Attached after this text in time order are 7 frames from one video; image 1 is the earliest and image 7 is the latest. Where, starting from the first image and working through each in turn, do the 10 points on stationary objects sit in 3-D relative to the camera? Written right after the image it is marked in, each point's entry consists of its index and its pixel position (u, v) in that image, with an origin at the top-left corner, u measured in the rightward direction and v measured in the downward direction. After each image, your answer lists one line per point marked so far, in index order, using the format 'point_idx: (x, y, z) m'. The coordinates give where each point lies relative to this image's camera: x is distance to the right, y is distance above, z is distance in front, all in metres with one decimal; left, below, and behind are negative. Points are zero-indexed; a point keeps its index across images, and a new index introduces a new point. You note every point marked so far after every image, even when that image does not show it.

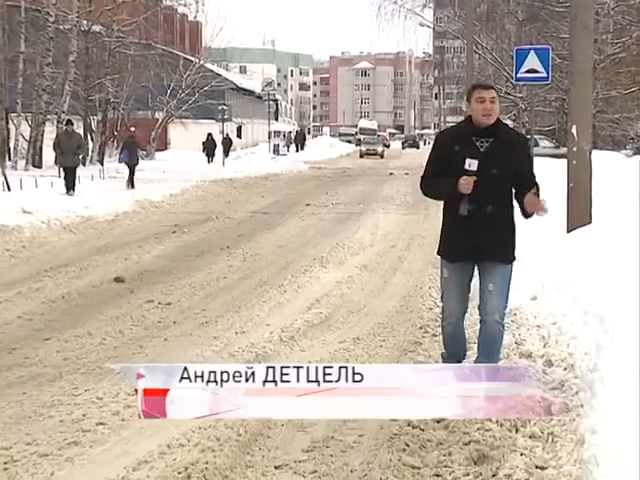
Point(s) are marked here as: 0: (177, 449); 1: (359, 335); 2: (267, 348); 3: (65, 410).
0: (-0.8, -1.2, +5.3) m
1: (+0.3, -0.7, +7.6) m
2: (-0.4, -0.8, +6.7) m
3: (-1.5, -1.1, +5.9) m
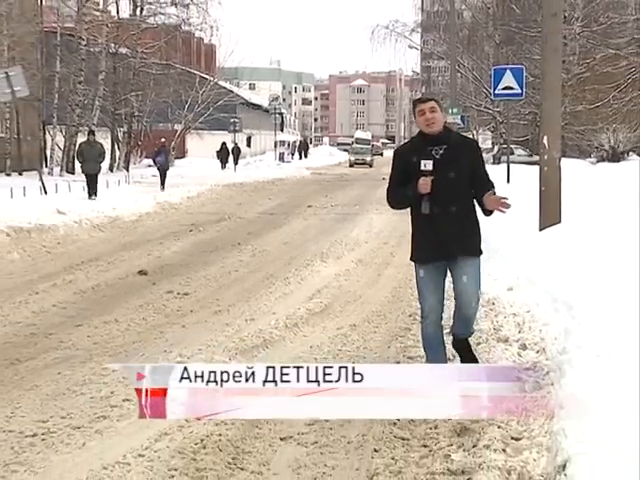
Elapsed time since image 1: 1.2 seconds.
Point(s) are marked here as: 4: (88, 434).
0: (-0.8, -1.2, +5.9) m
1: (+0.3, -0.7, +8.3) m
2: (-0.4, -0.8, +7.4) m
3: (-1.5, -1.0, +6.5) m
4: (-1.5, -1.2, +5.9) m
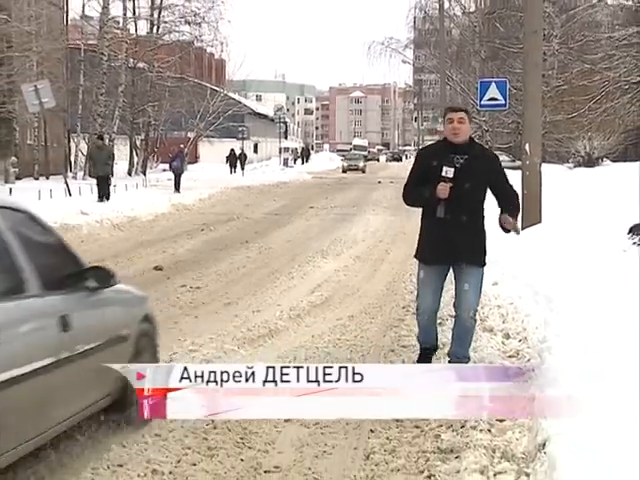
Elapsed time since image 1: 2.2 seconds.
0: (-0.8, -1.2, +6.5) m
1: (+0.3, -0.7, +8.8) m
2: (-0.4, -0.8, +7.9) m
3: (-1.5, -1.0, +7.1) m
4: (-1.5, -1.2, +6.4) m
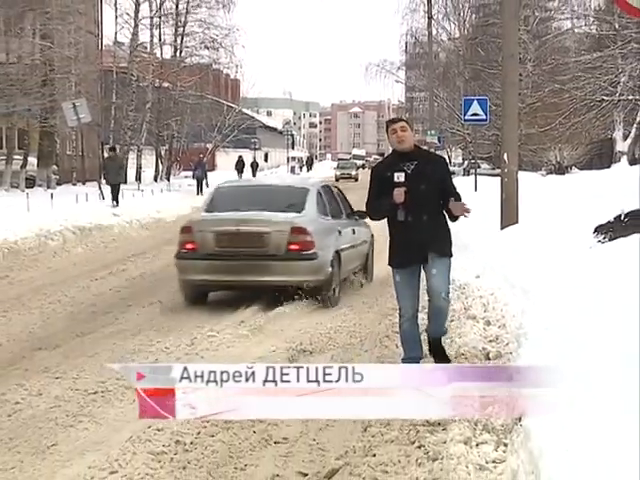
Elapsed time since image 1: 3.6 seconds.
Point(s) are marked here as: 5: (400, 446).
0: (-0.8, -1.2, +7.3) m
1: (+0.3, -0.7, +9.6) m
2: (-0.3, -0.8, +8.7) m
3: (-1.5, -1.0, +7.9) m
4: (-1.4, -1.2, +7.2) m
5: (+0.6, -1.4, +6.2) m
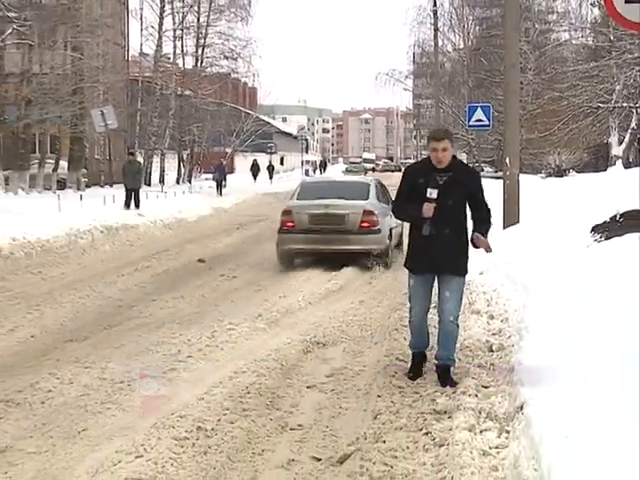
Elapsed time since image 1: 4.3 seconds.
0: (-0.7, -1.2, +7.7) m
1: (+0.5, -0.7, +10.1) m
2: (-0.2, -0.8, +9.2) m
3: (-1.4, -1.0, +8.4) m
4: (-1.3, -1.2, +7.7) m
5: (+0.6, -1.4, +6.6) m
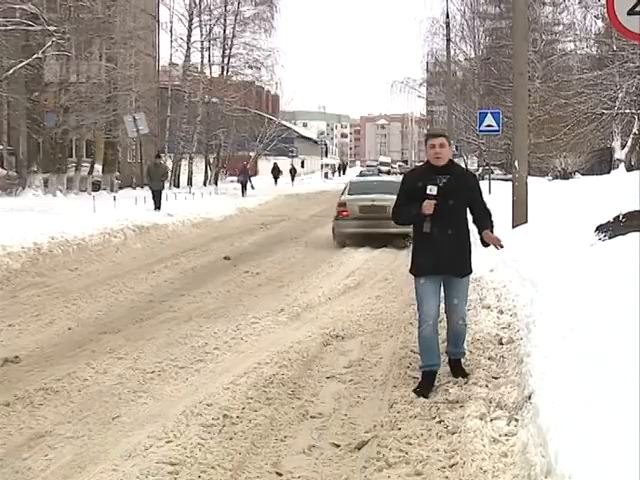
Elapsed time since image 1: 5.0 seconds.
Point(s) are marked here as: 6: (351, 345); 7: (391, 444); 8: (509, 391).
0: (-0.5, -1.1, +8.2) m
1: (+0.7, -0.7, +10.5) m
2: (0.0, -0.7, +9.6) m
3: (-1.2, -1.0, +8.8) m
4: (-1.2, -1.2, +8.1) m
5: (+0.8, -1.4, +7.1) m
6: (+0.3, -1.0, +8.9) m
7: (+0.5, -1.5, +6.7) m
8: (+1.5, -1.2, +7.5) m
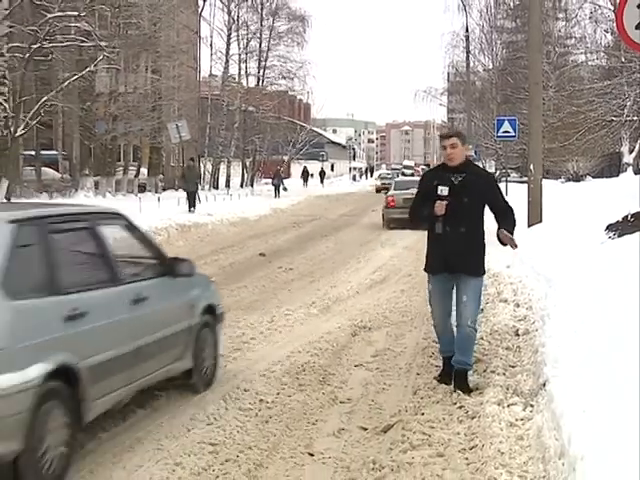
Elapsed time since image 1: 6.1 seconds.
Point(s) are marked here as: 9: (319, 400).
0: (-0.3, -1.1, +8.8) m
1: (+1.0, -0.7, +11.1) m
2: (+0.3, -0.7, +10.2) m
3: (-0.9, -1.0, +9.4) m
4: (-0.9, -1.2, +8.8) m
5: (+1.0, -1.4, +7.7) m
6: (+0.6, -1.0, +9.5) m
7: (+0.8, -1.5, +7.3) m
8: (+1.8, -1.2, +8.0) m
9: (0.0, -1.4, +7.9) m
